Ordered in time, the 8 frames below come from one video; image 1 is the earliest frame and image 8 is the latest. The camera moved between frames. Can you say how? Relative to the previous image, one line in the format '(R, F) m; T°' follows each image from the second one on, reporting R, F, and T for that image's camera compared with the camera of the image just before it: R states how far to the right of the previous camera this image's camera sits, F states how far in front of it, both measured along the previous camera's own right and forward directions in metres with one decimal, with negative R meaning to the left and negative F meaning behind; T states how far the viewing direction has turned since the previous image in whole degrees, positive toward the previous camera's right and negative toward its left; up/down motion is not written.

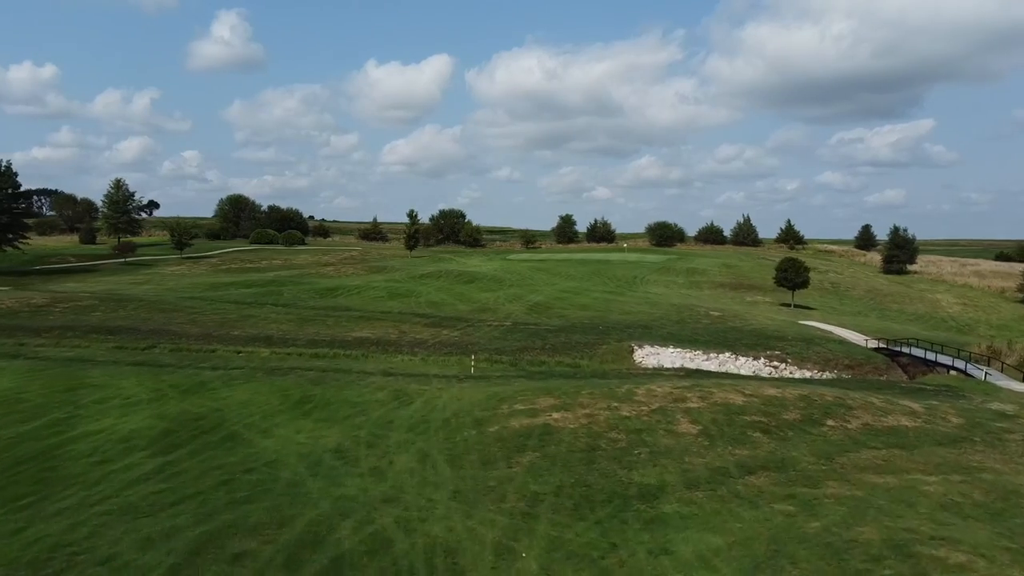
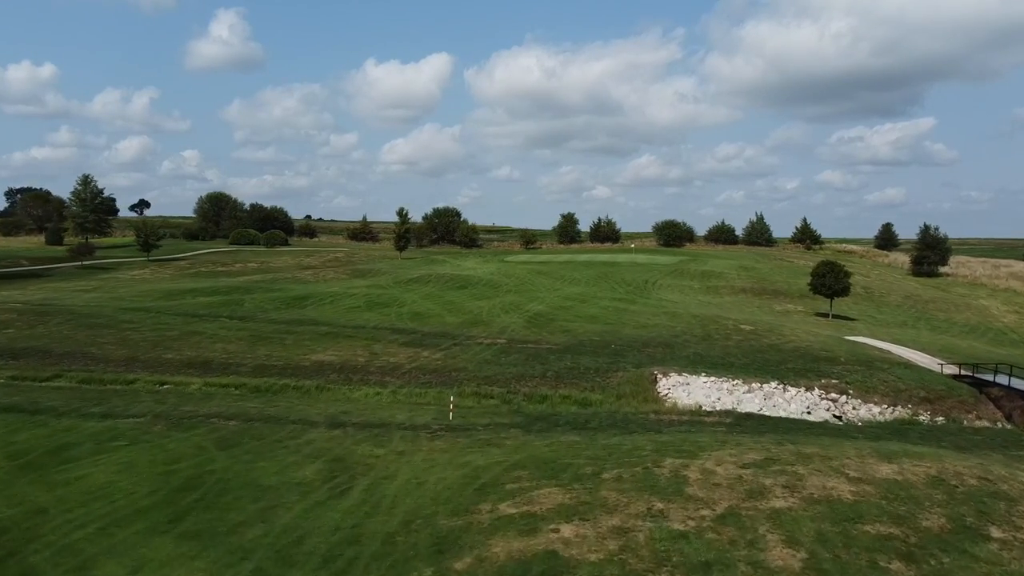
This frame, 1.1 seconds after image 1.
(+0.2, +4.9) m; 0°
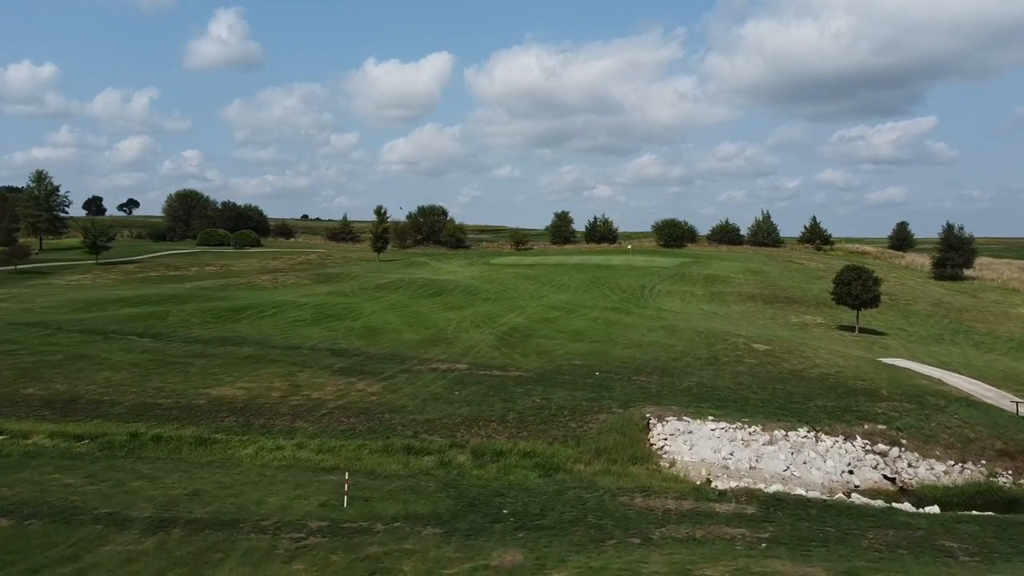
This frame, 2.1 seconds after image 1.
(+1.0, +4.8) m; 0°
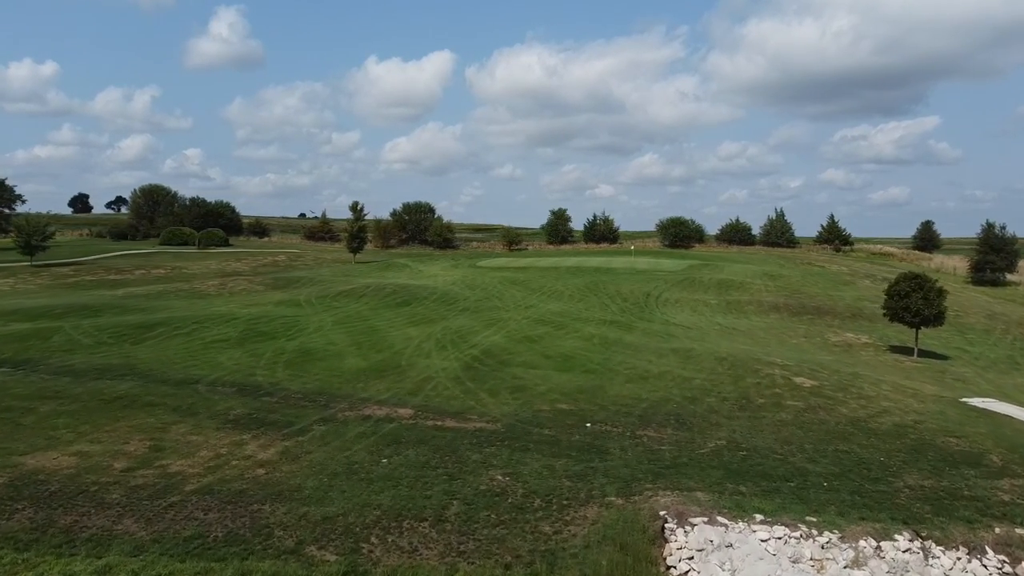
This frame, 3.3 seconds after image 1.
(+0.8, +5.6) m; 0°
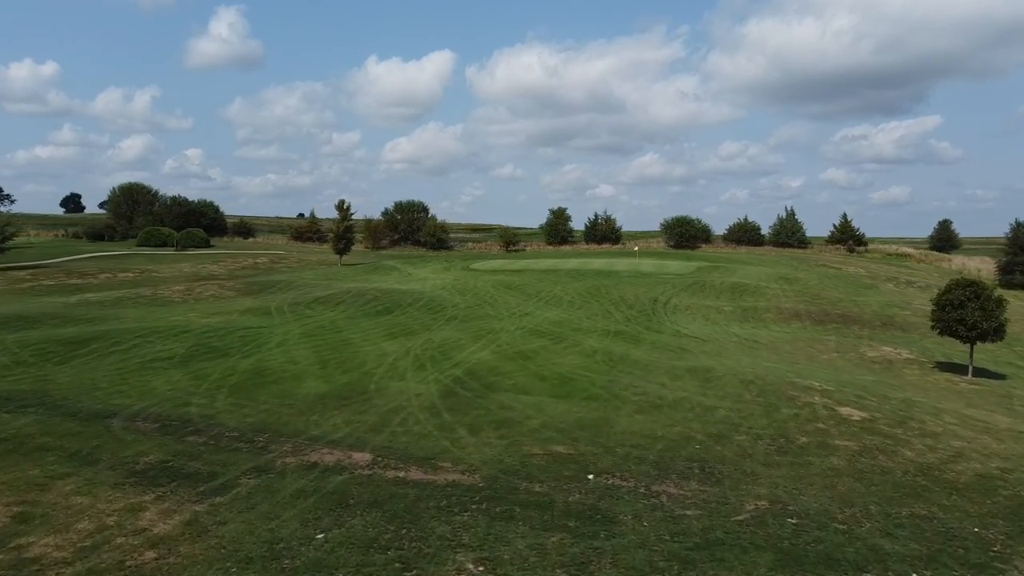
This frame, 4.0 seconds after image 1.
(+0.3, +3.2) m; 0°
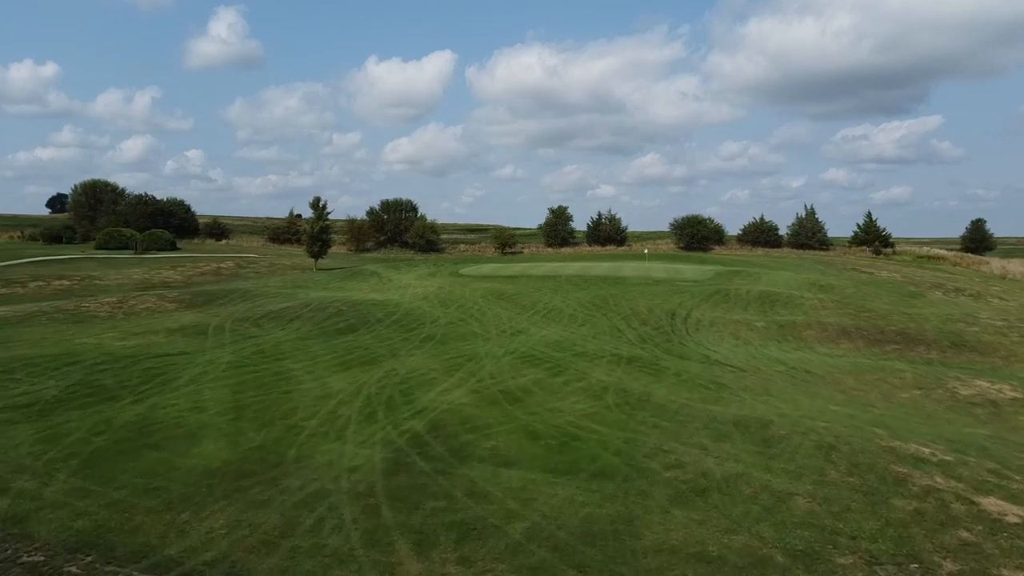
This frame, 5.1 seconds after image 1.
(+0.3, +5.1) m; 0°
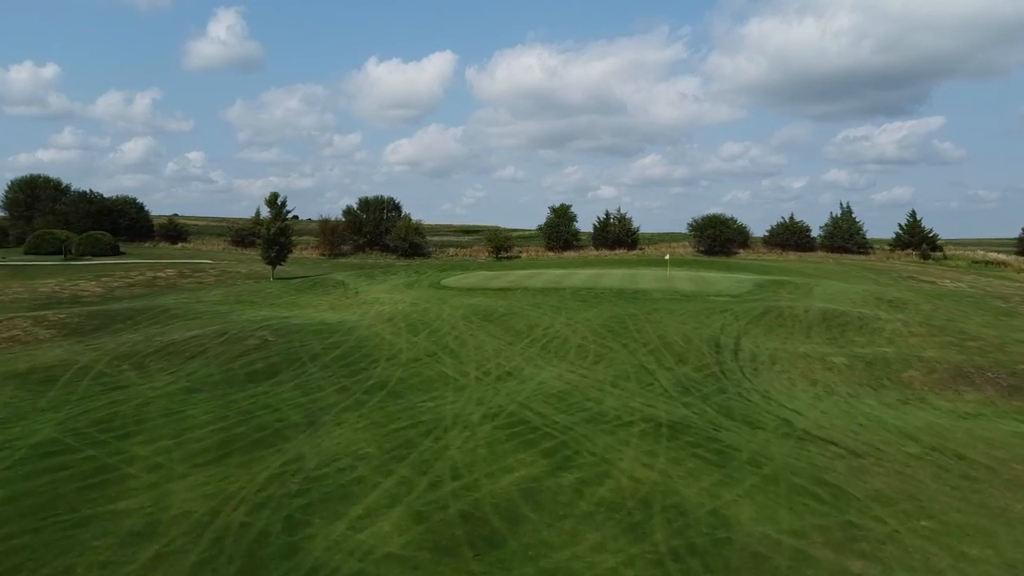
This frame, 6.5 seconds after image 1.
(+0.3, +7.1) m; 0°
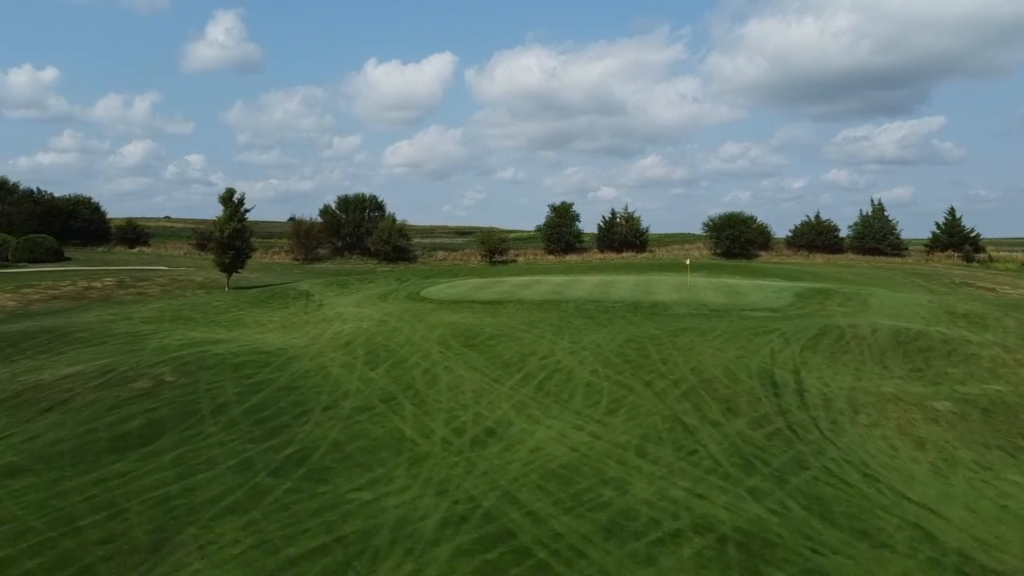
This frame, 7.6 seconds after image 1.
(+0.3, +5.2) m; 0°
